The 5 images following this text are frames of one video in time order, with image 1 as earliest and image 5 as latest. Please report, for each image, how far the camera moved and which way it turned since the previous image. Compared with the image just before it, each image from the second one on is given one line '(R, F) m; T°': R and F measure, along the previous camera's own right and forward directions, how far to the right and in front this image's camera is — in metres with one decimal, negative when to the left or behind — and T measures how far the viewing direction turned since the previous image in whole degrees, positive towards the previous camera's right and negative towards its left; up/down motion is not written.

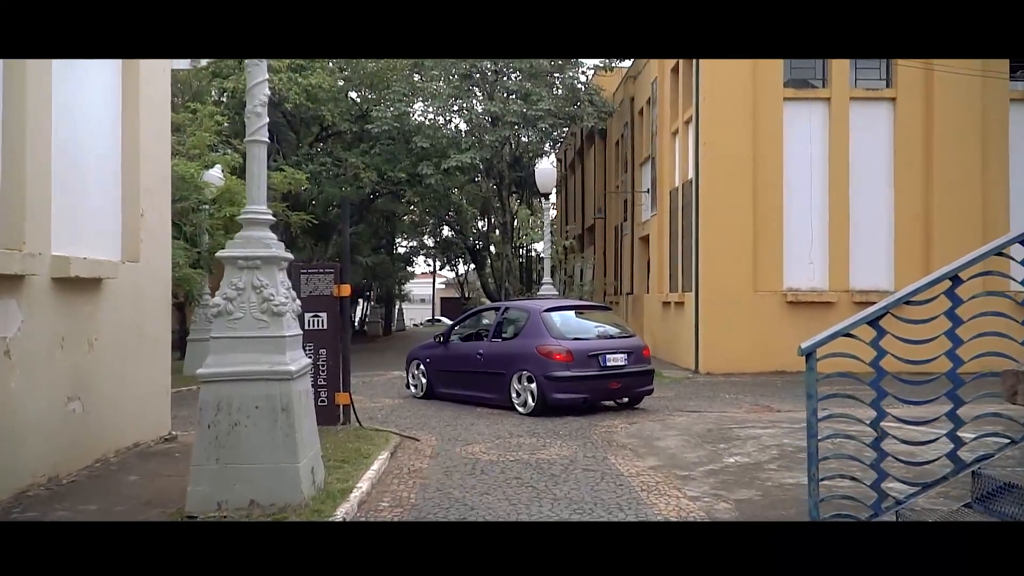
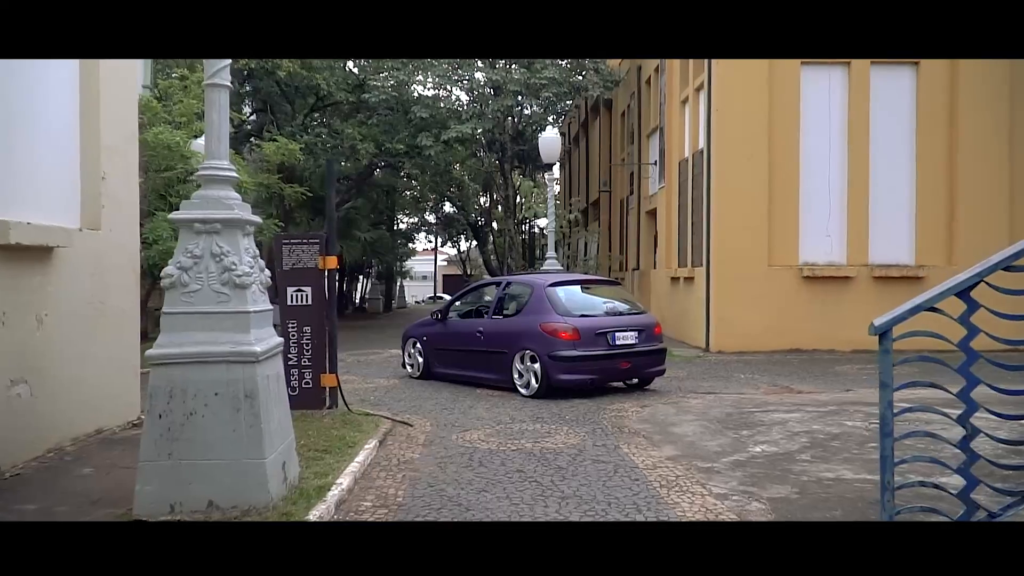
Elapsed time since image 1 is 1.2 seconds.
(0.0, +0.8) m; 0°
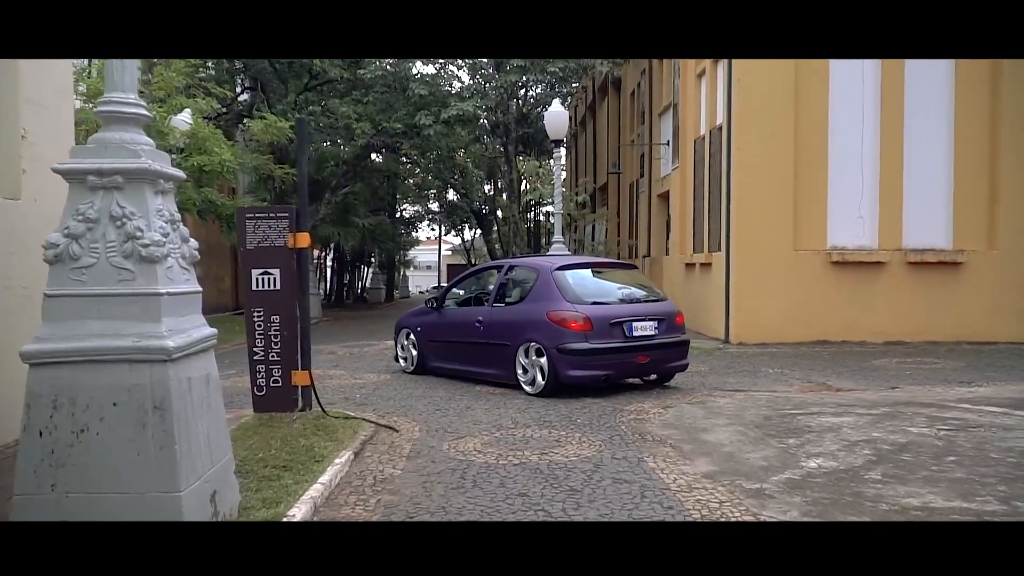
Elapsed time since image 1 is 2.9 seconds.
(0.0, +1.3) m; 0°
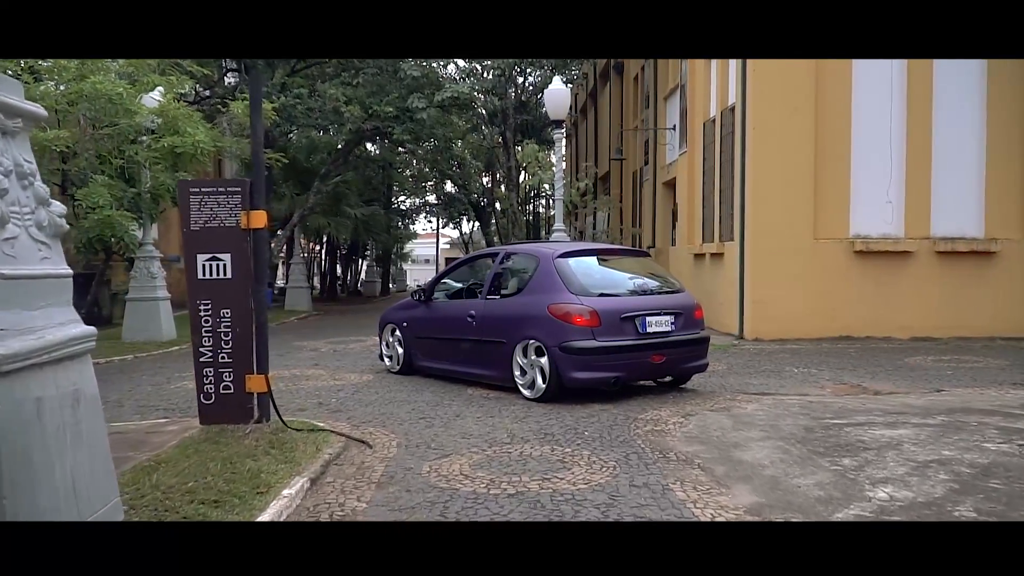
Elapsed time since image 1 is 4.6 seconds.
(0.0, +1.2) m; 0°
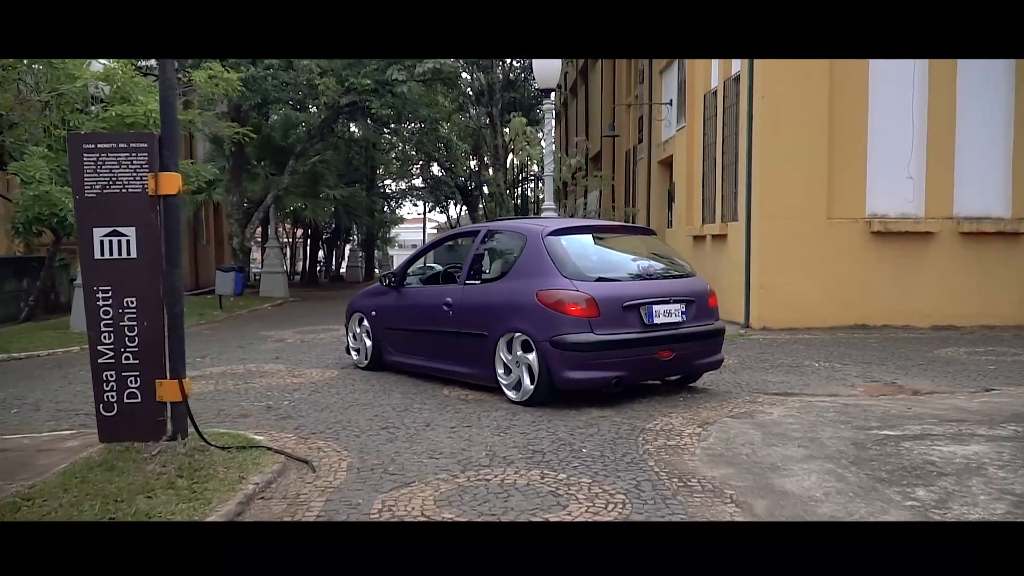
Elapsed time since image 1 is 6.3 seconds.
(+0.1, +1.3) m; +1°
